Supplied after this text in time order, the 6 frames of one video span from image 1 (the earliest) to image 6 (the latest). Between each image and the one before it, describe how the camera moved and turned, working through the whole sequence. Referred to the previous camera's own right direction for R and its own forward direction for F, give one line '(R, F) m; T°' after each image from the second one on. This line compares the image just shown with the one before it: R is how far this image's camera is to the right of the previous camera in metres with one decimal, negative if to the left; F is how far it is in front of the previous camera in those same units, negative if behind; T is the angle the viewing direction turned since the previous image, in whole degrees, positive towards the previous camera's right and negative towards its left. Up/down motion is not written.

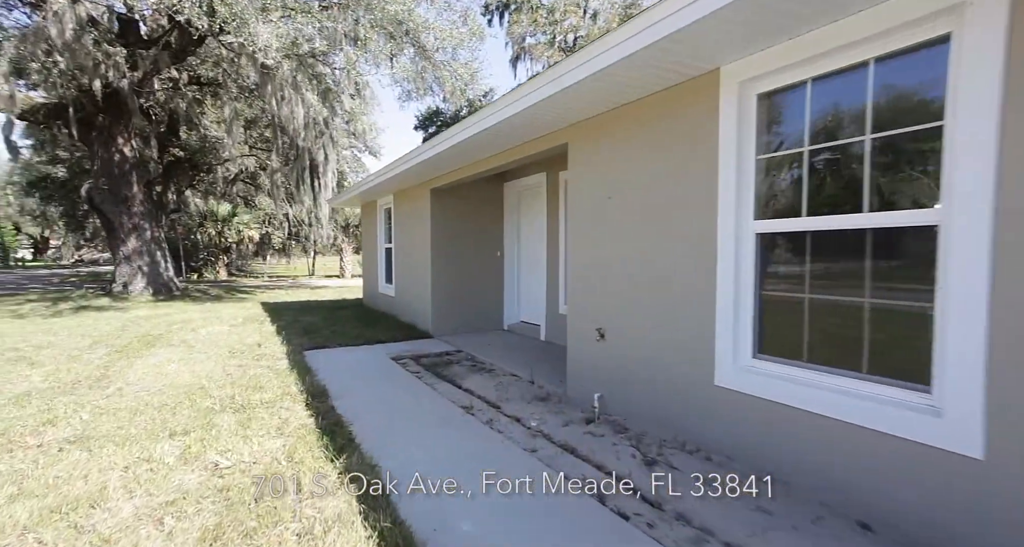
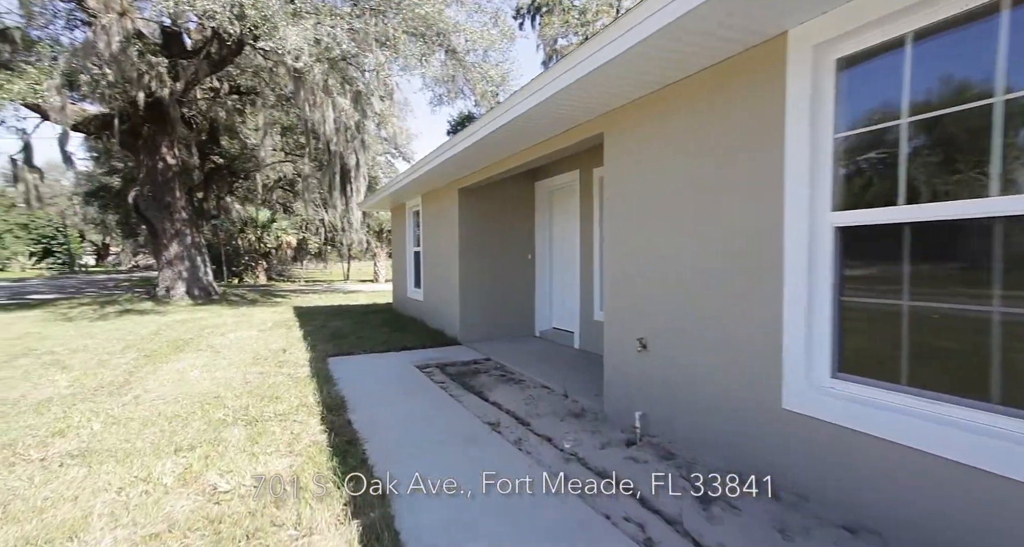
(0.0, +0.3) m; -4°
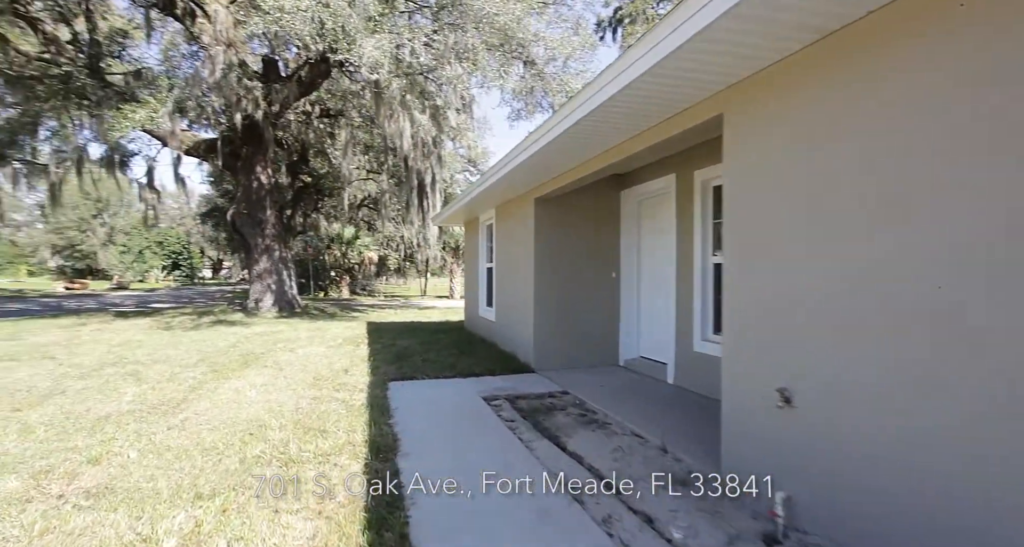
(-0.1, +0.6) m; -9°
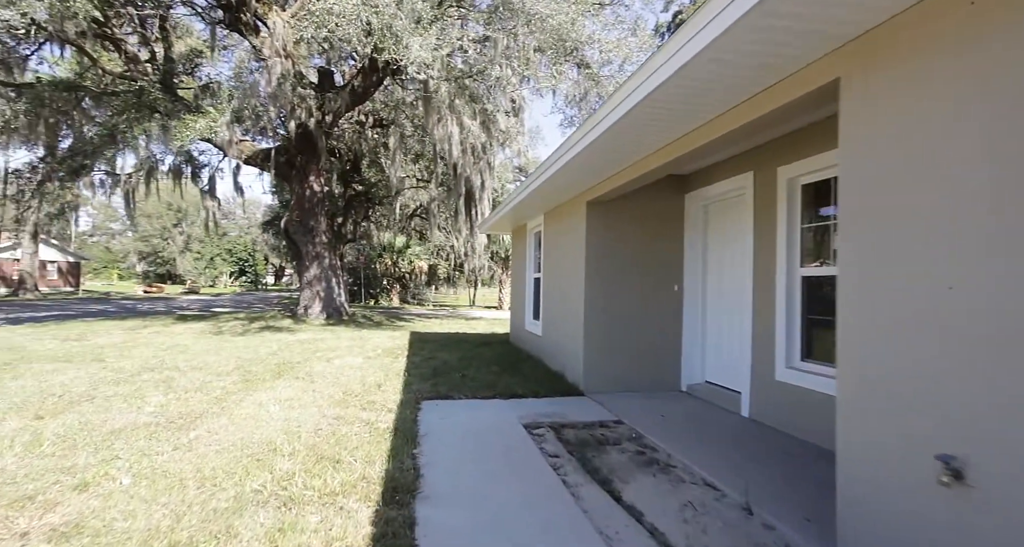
(0.0, +0.5) m; -6°
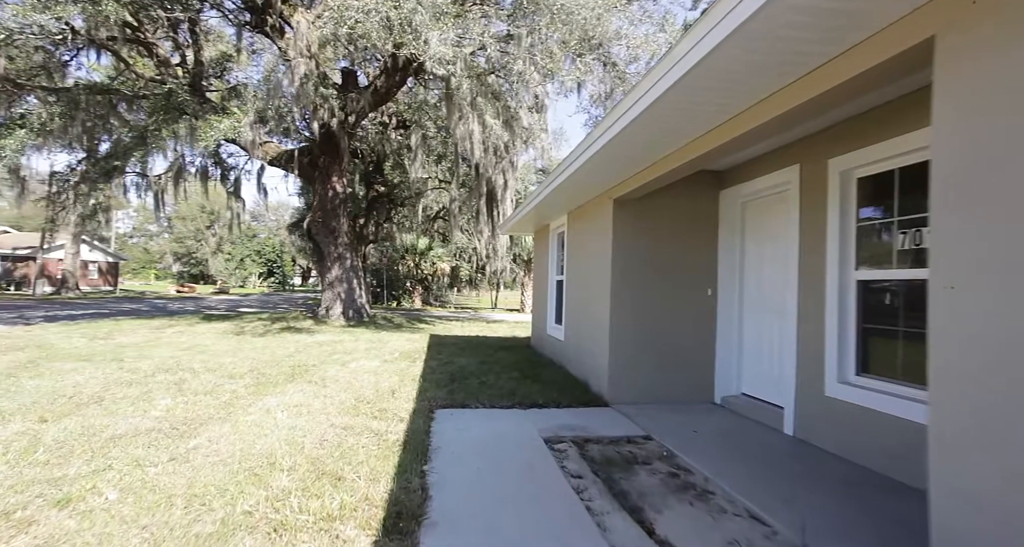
(0.0, +0.3) m; -3°
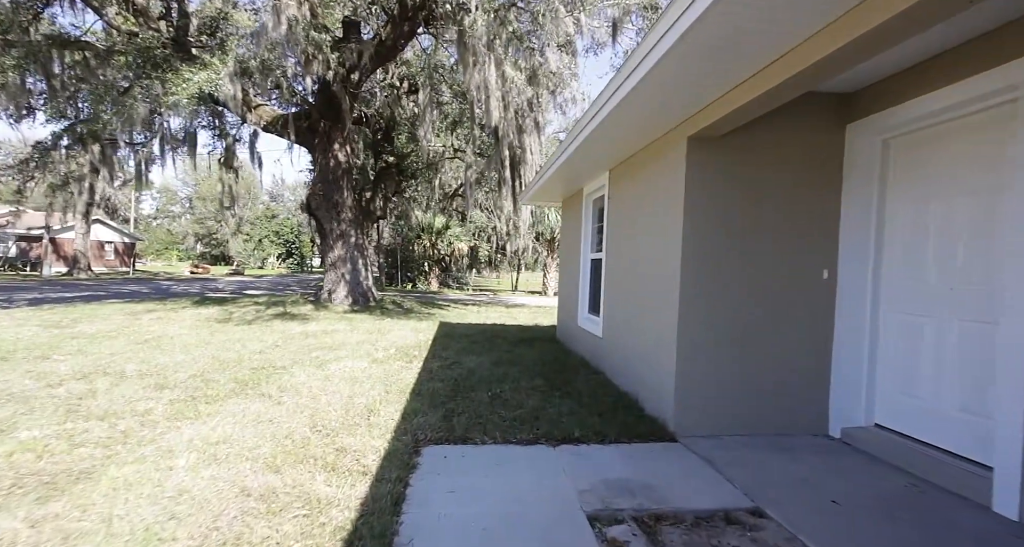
(0.0, +1.3) m; -3°
